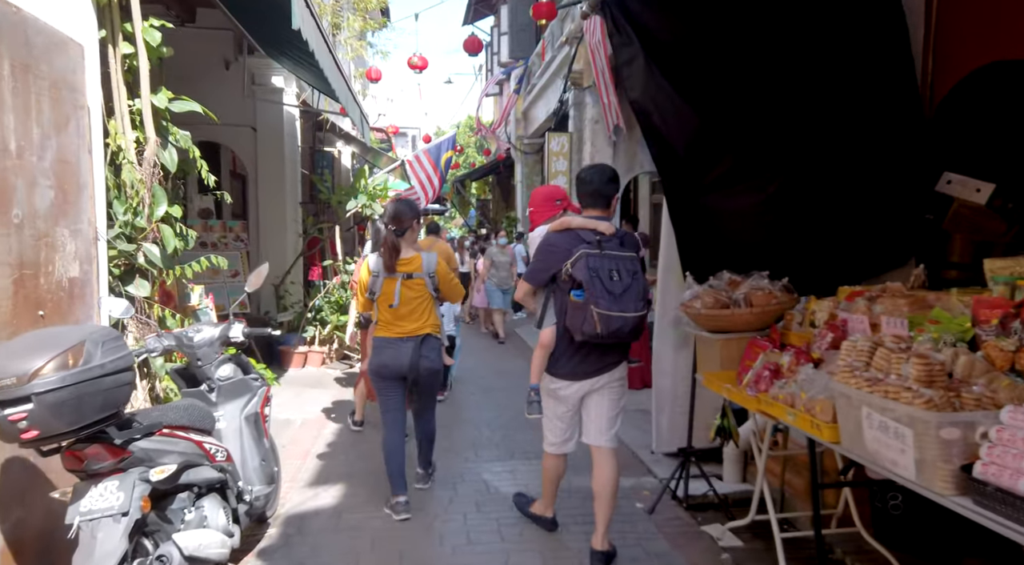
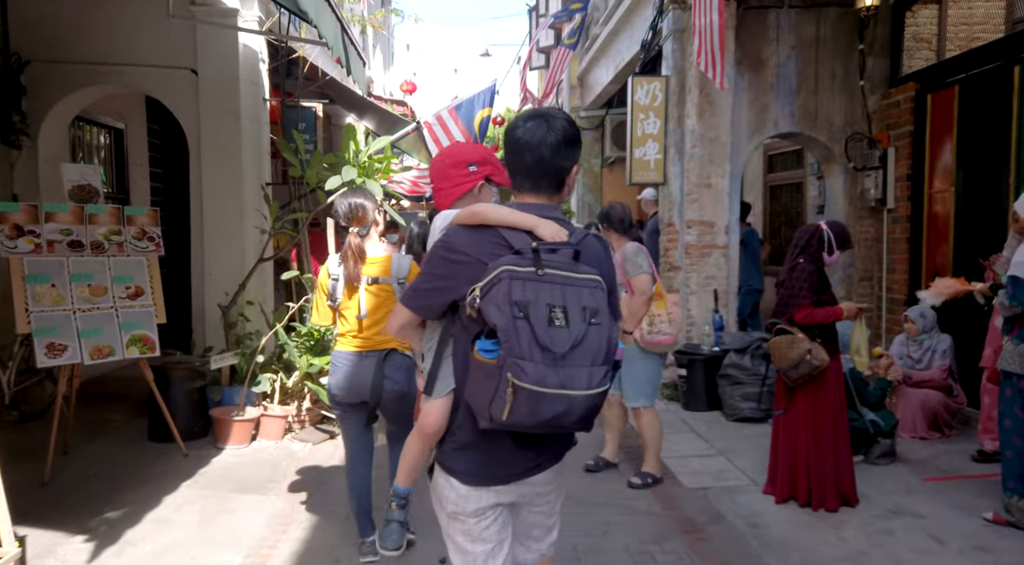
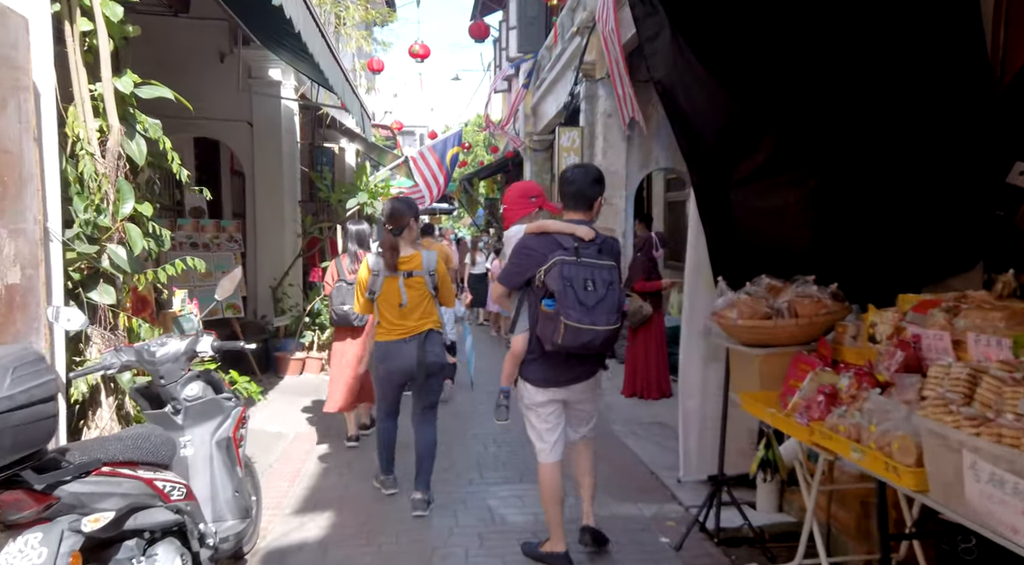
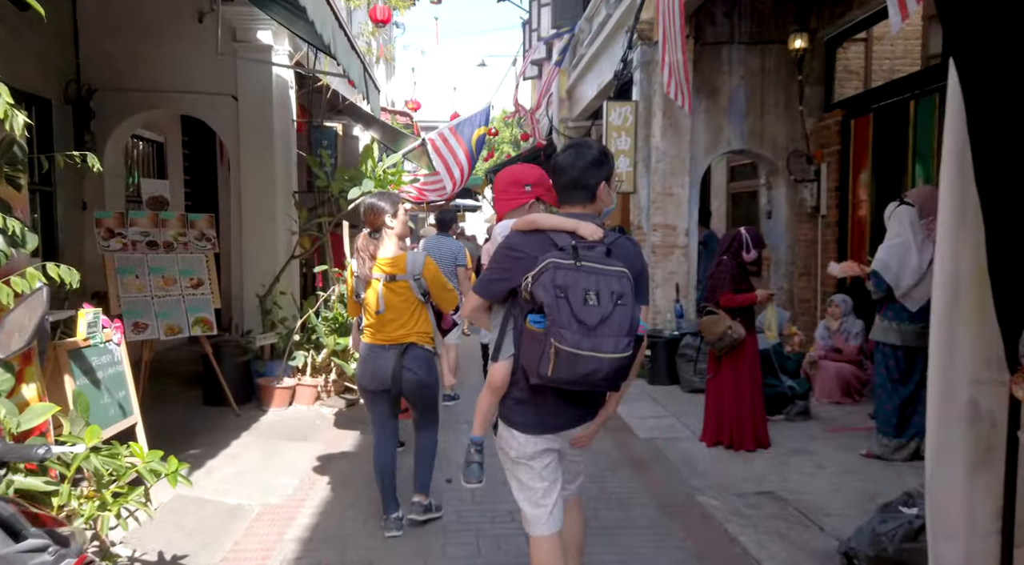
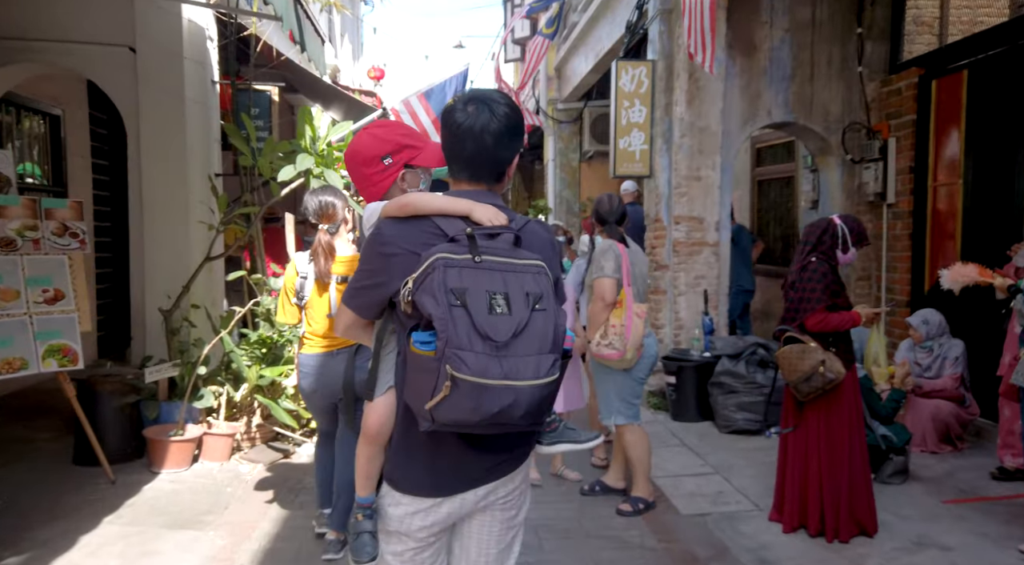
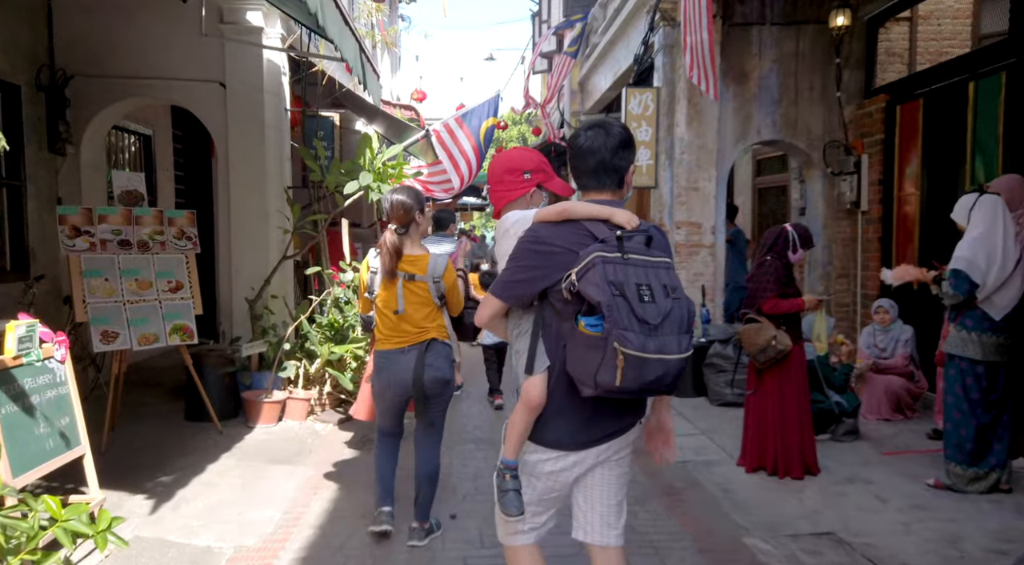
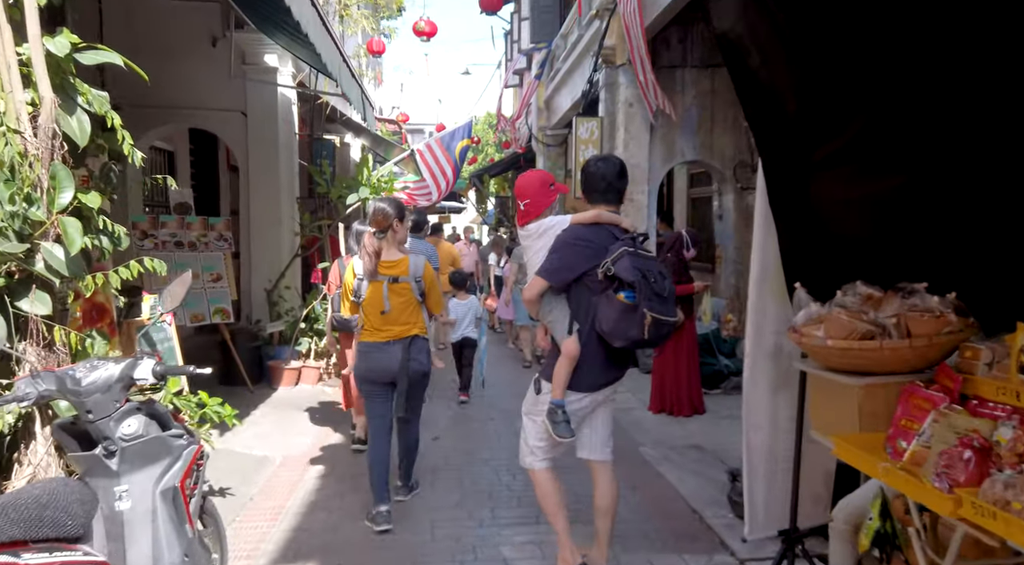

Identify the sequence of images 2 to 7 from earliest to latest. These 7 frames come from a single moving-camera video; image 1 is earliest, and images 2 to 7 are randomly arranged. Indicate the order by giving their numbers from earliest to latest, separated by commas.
3, 7, 4, 6, 2, 5
